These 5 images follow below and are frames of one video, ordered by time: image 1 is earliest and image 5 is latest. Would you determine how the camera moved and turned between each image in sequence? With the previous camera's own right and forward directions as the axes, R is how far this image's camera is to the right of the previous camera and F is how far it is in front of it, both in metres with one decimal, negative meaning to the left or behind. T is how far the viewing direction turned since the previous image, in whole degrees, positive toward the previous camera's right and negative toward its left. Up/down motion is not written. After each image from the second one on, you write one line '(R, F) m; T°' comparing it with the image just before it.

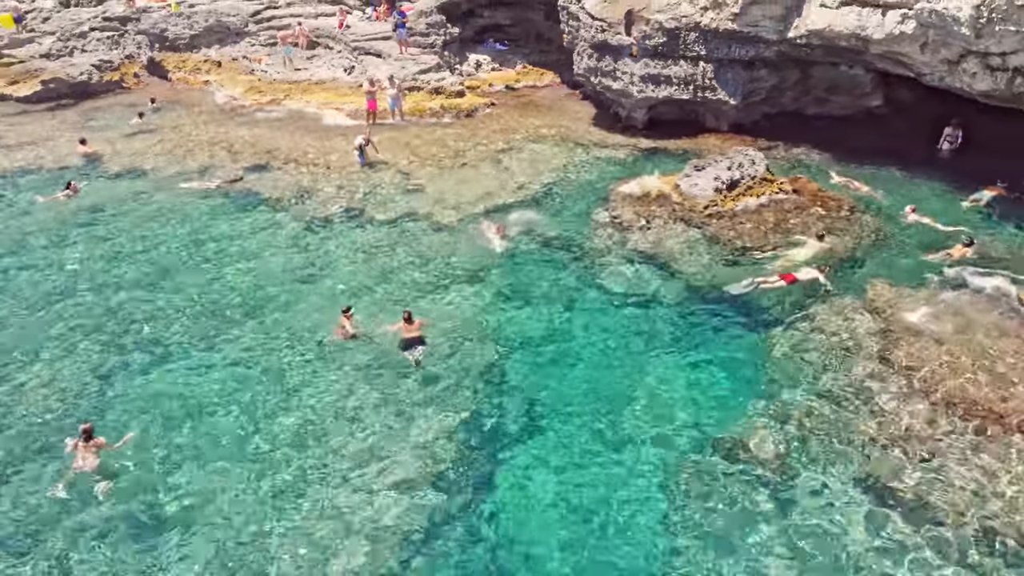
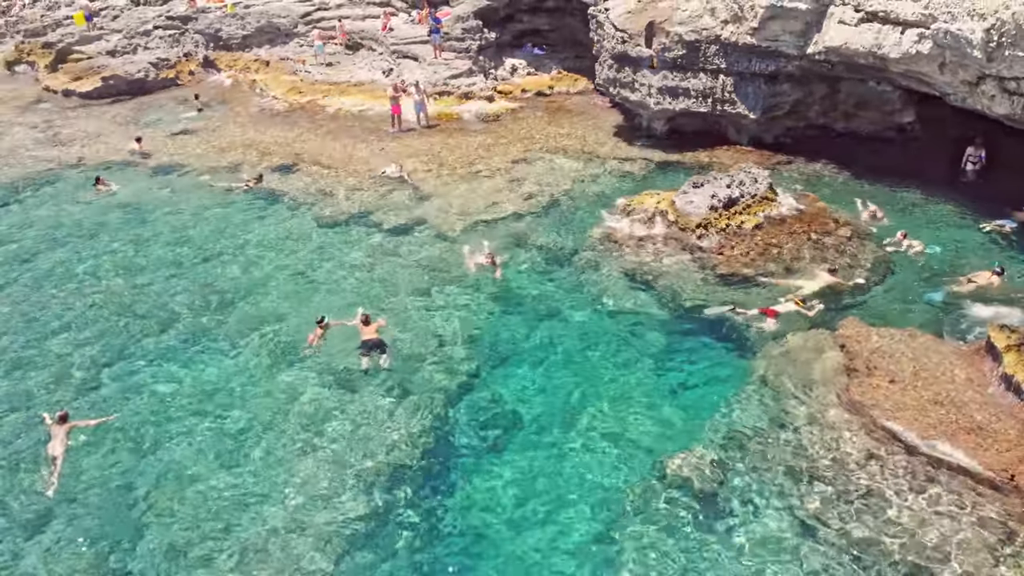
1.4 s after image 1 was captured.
(+2.2, -0.4) m; -5°
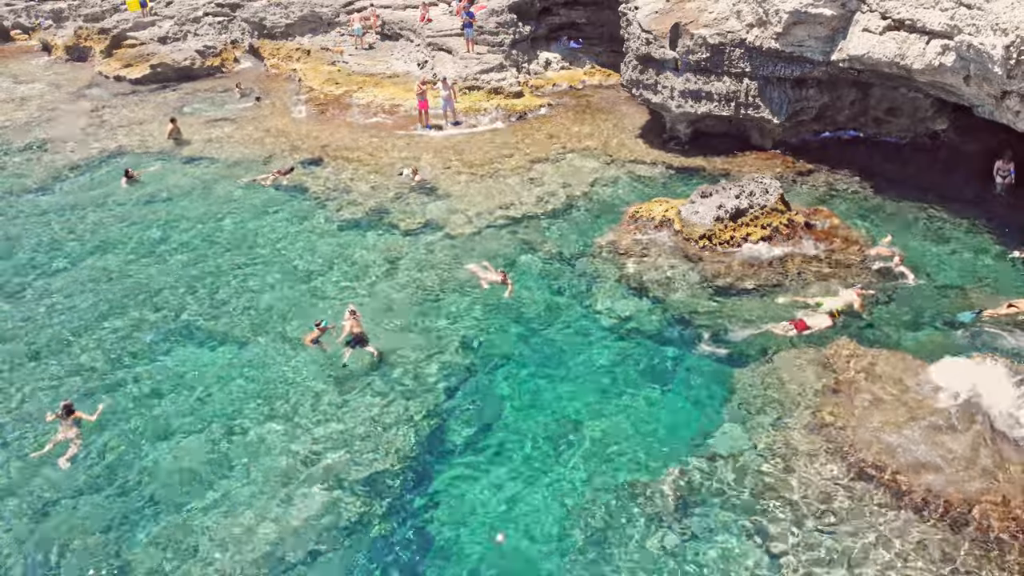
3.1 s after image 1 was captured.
(+1.5, -0.4) m; -4°
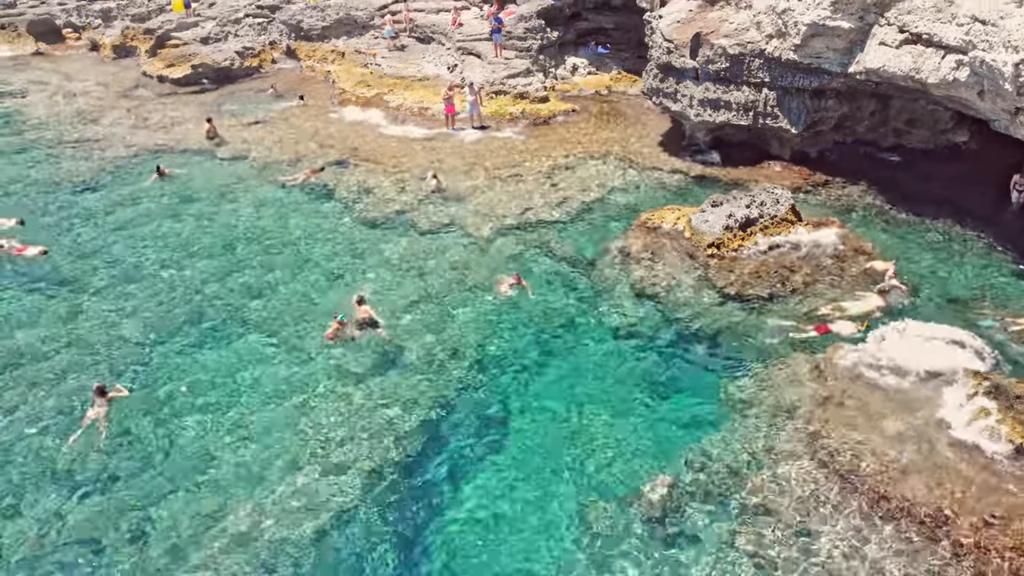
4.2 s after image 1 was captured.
(+0.7, -0.8) m; -3°
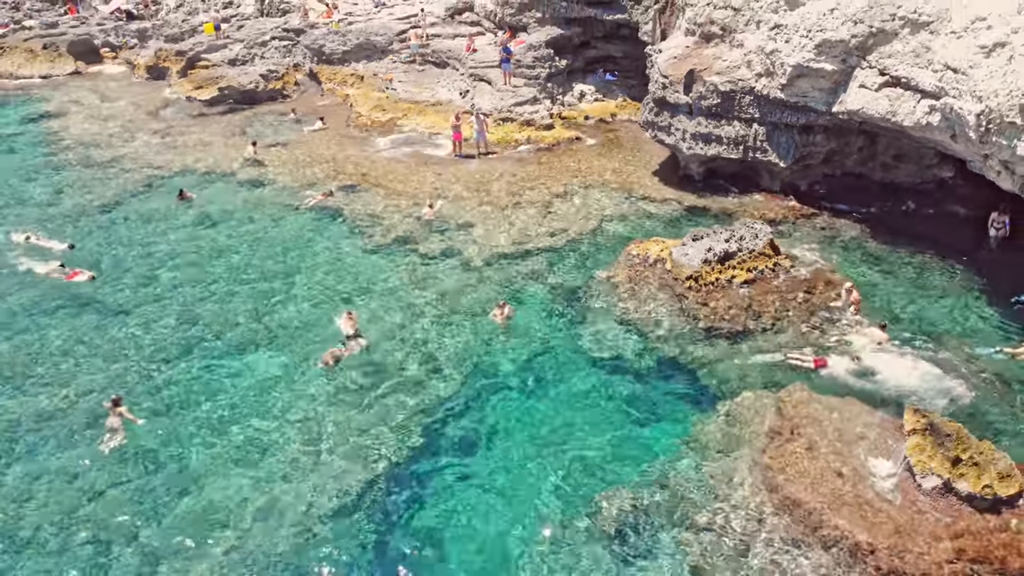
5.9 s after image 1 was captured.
(+1.2, -1.5) m; -2°
